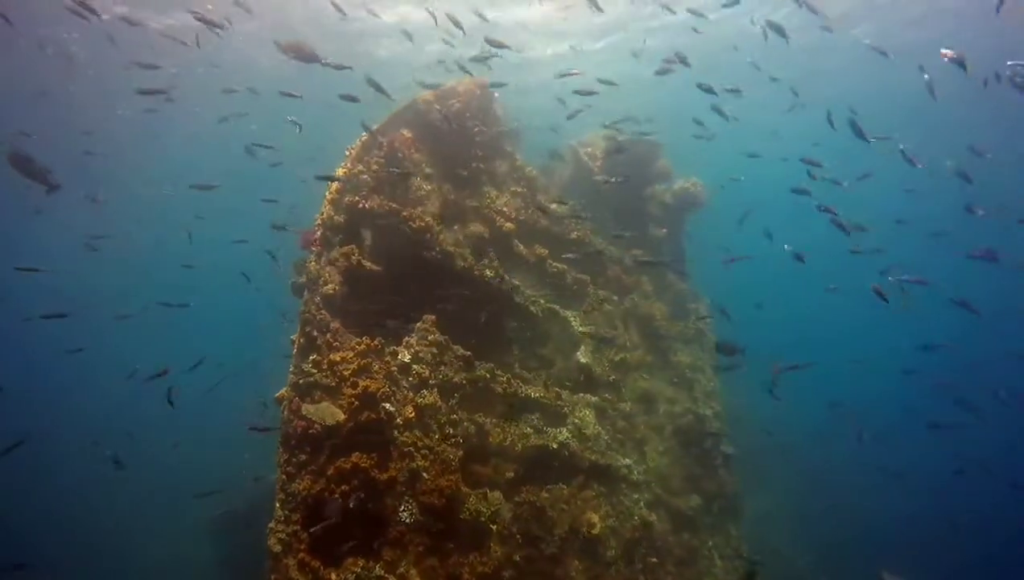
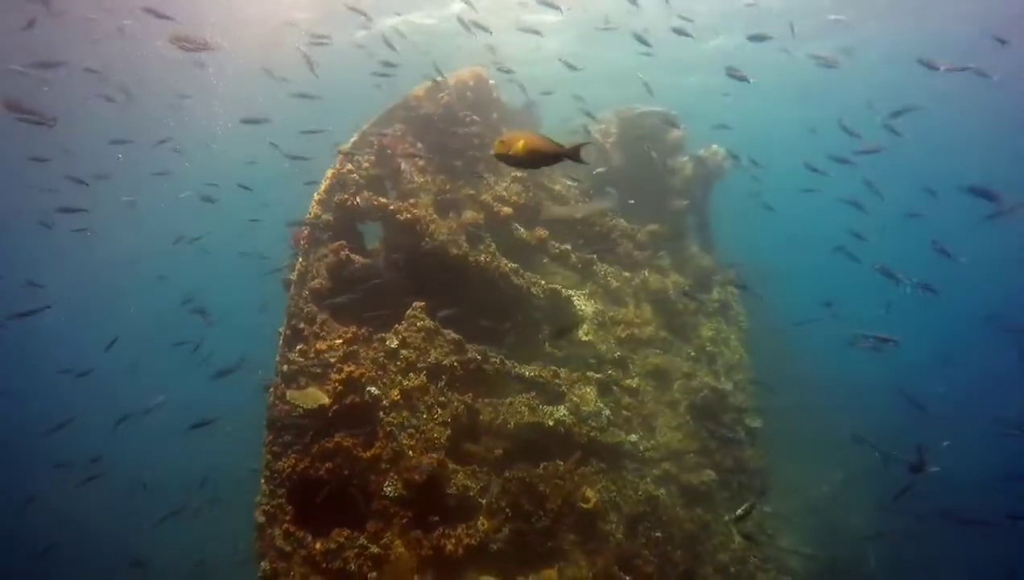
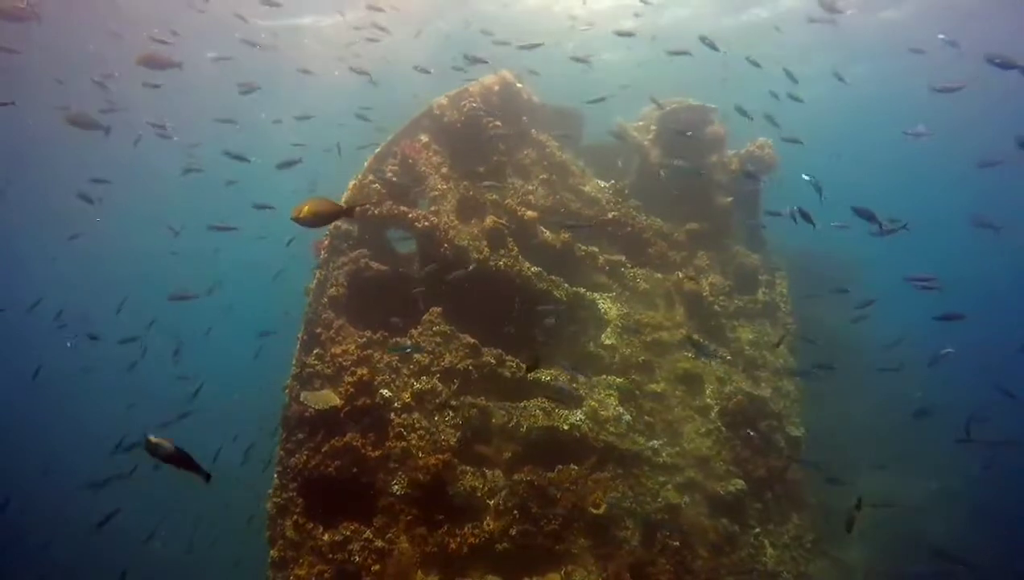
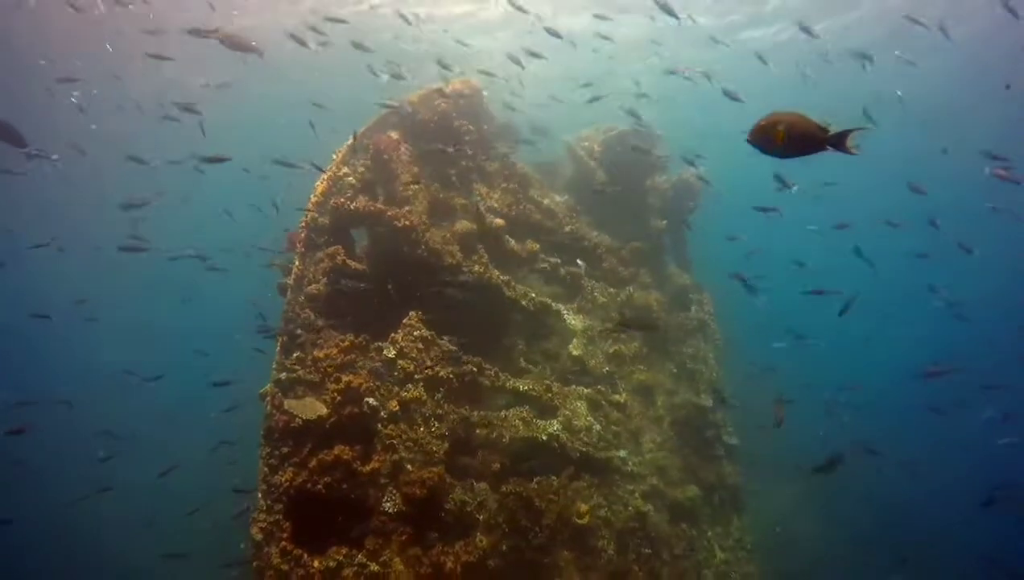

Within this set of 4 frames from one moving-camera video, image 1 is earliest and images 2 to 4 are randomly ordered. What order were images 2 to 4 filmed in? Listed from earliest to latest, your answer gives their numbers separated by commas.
4, 2, 3
